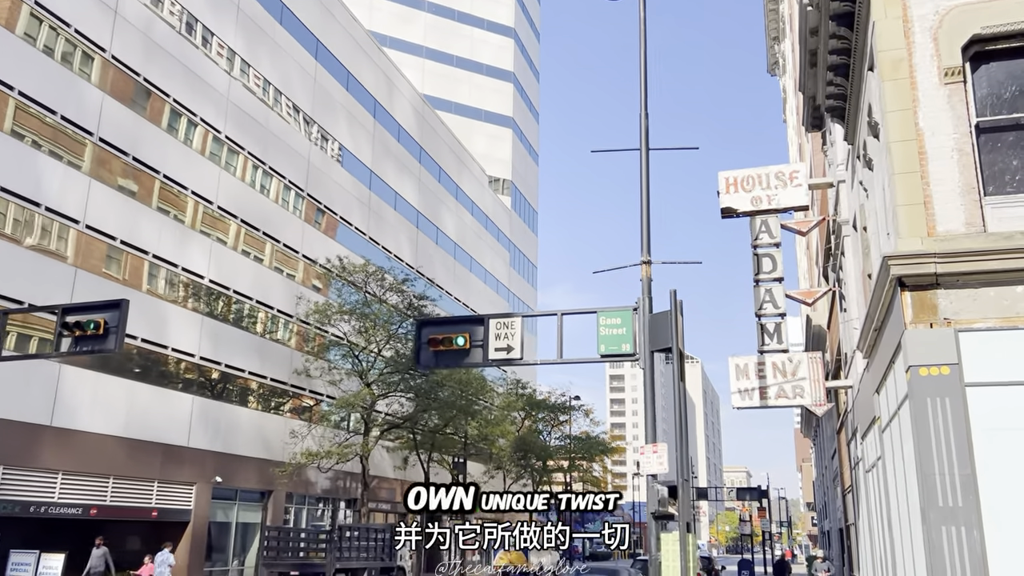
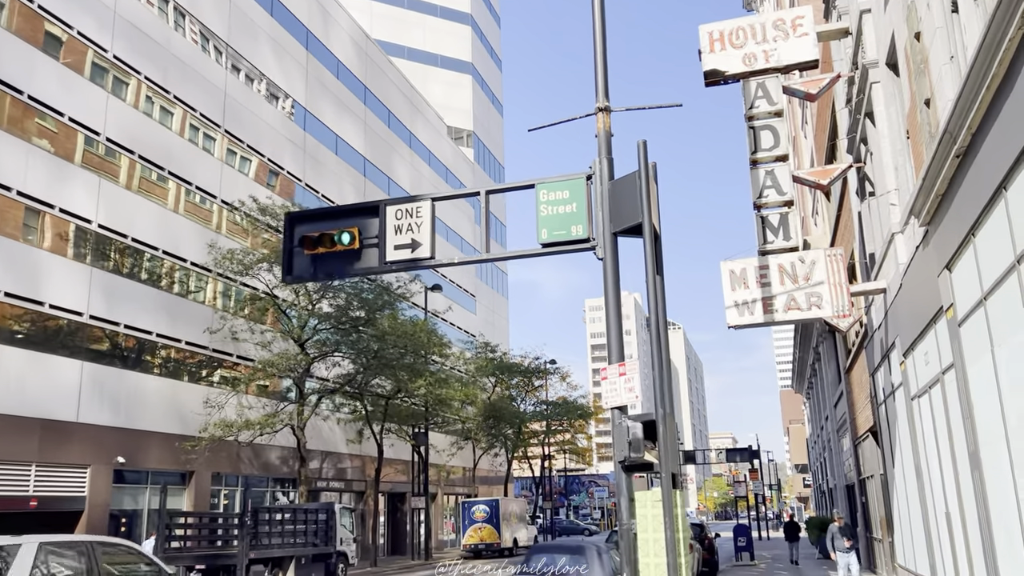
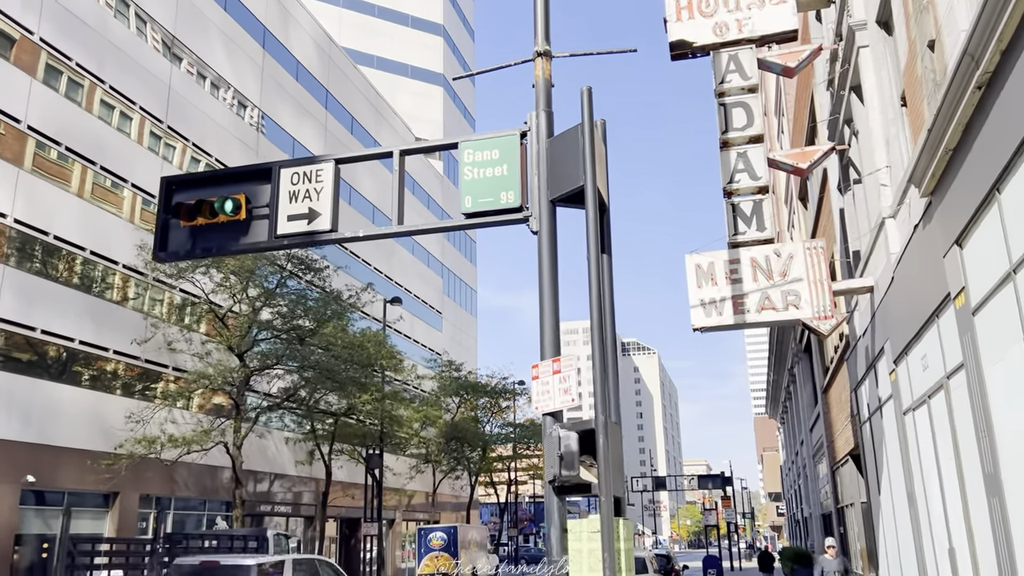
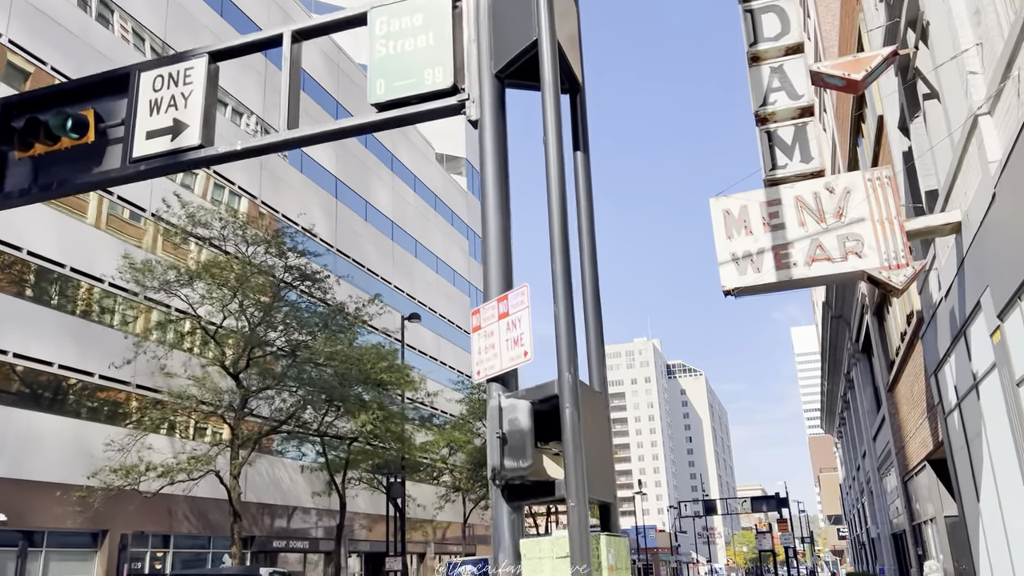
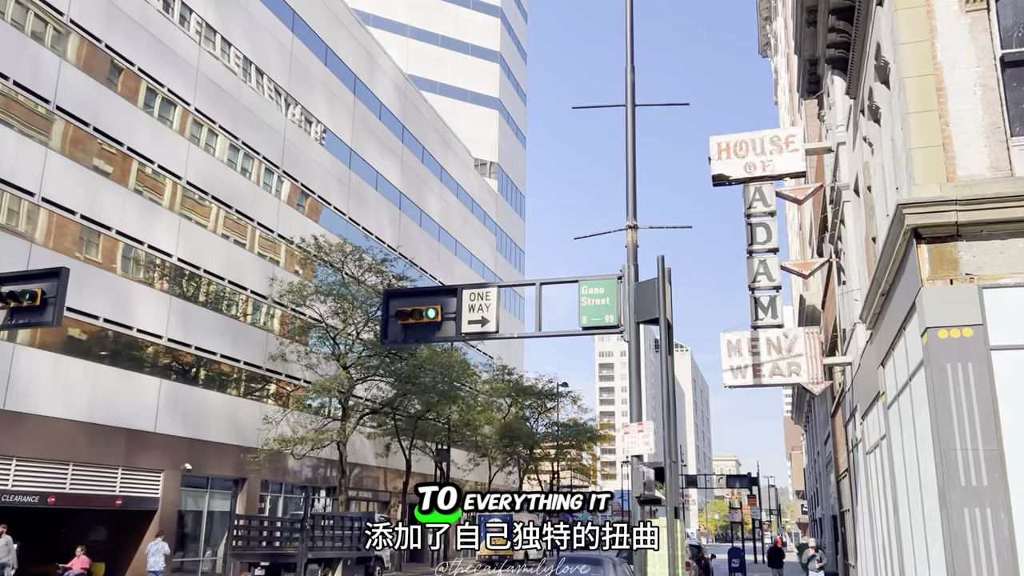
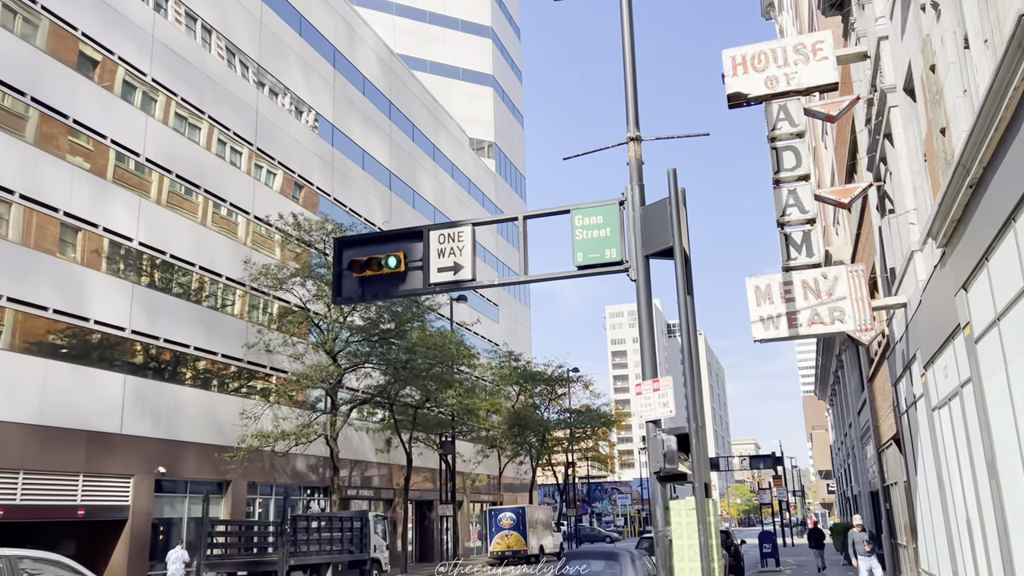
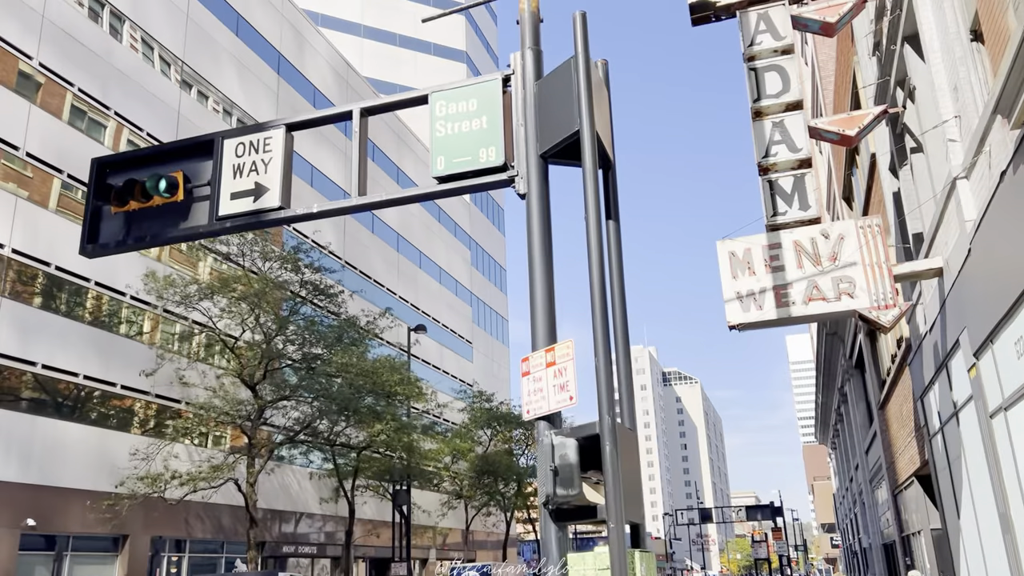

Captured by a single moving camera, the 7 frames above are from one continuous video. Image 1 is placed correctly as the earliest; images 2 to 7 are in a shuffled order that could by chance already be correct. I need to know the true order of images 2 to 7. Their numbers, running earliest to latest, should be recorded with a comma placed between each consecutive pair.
5, 6, 2, 3, 7, 4
